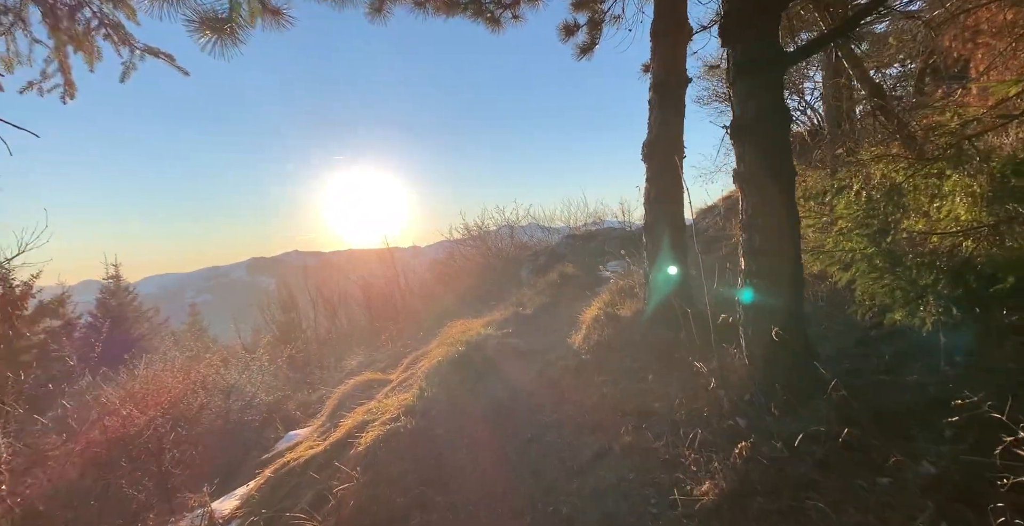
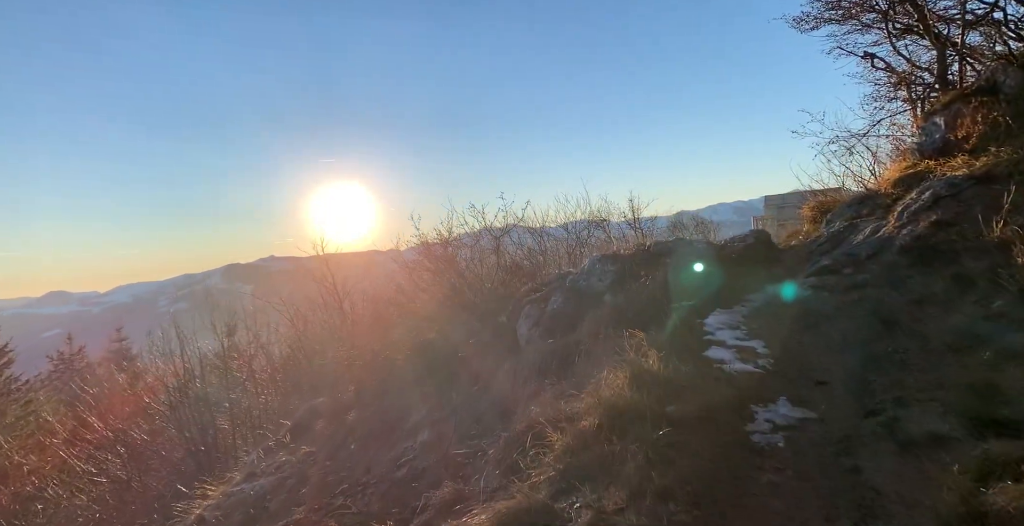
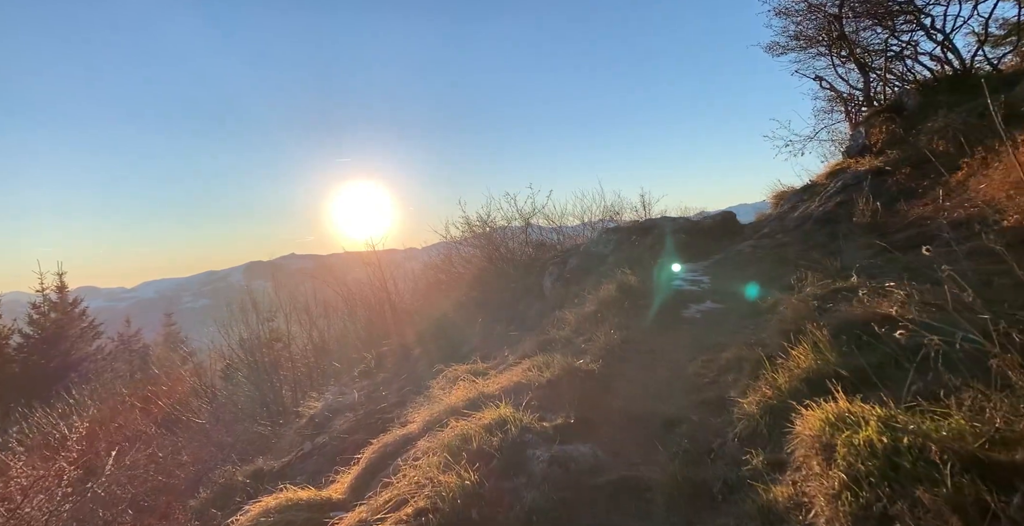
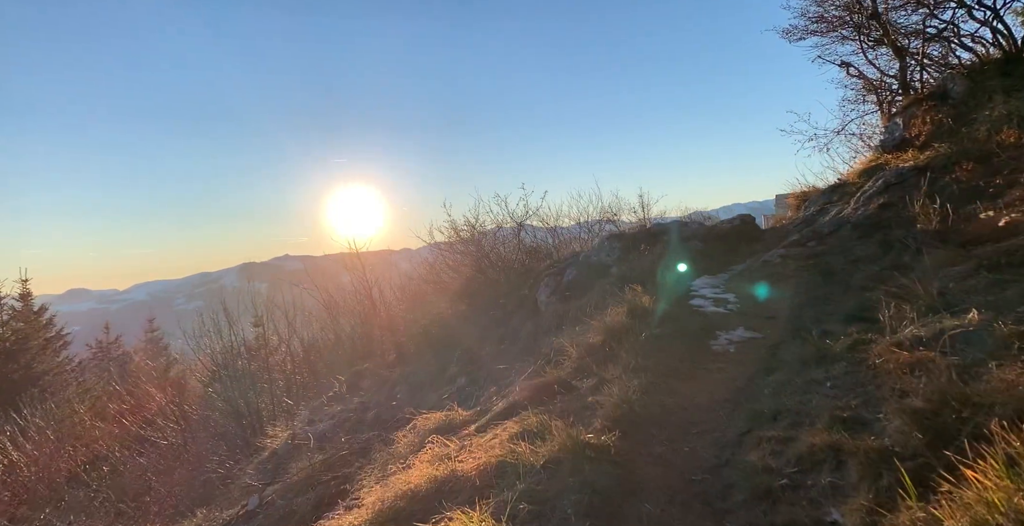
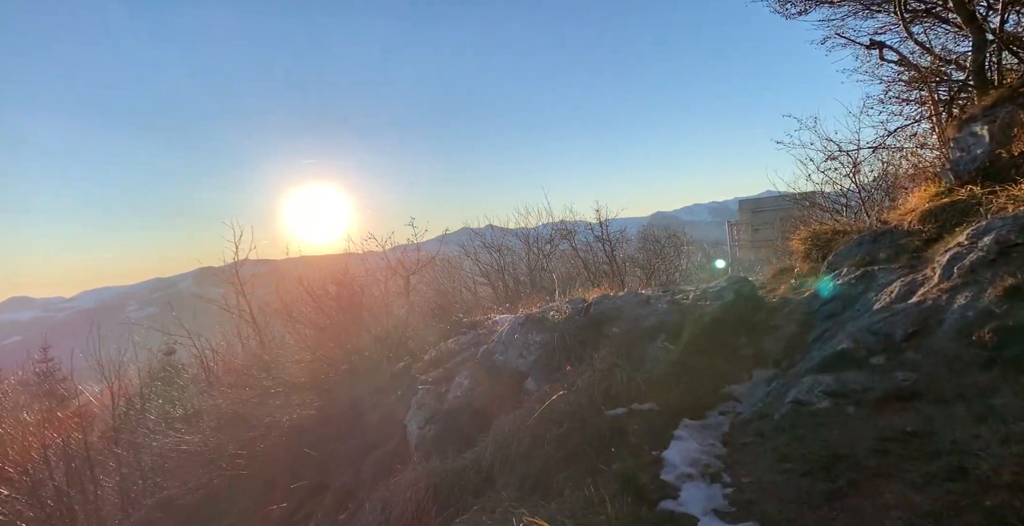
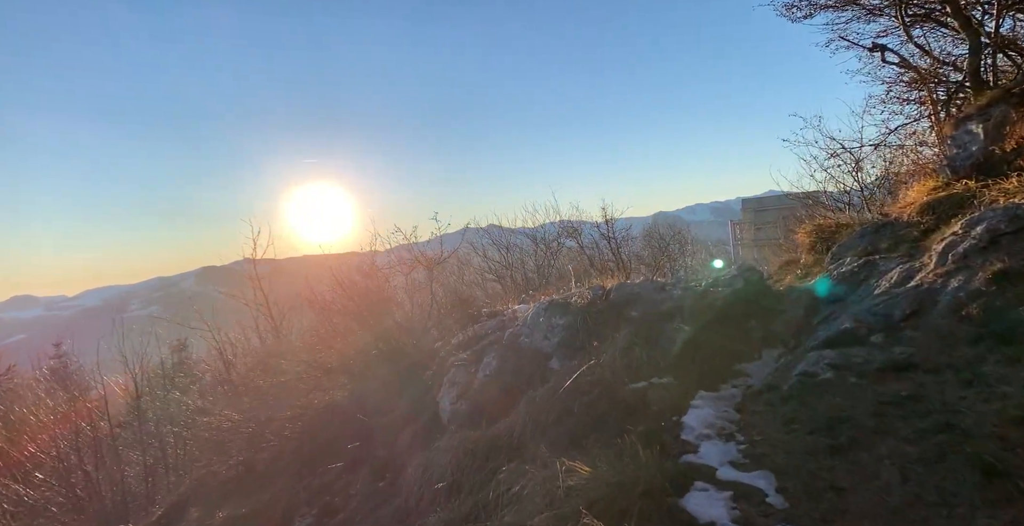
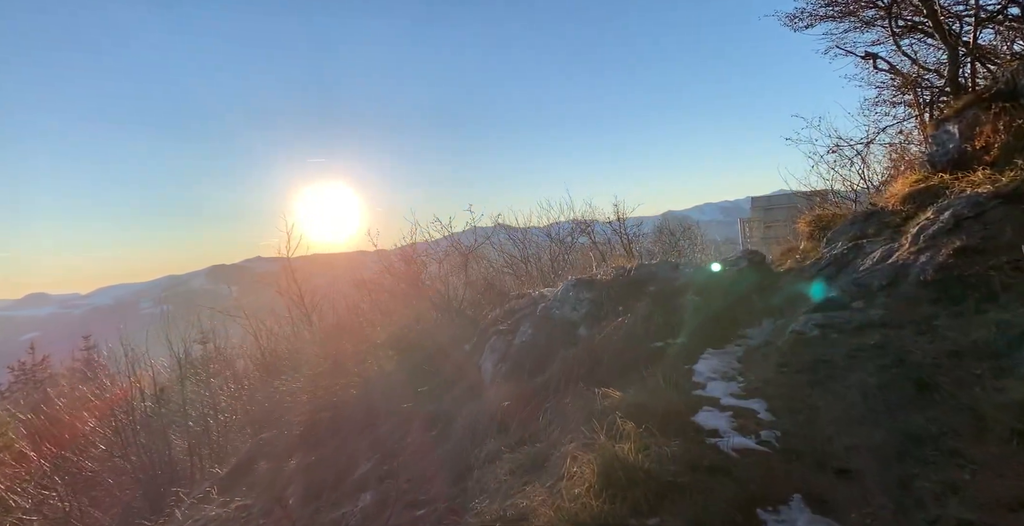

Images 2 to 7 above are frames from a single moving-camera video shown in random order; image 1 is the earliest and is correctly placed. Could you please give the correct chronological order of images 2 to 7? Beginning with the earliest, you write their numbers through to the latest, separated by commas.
3, 4, 2, 7, 6, 5
